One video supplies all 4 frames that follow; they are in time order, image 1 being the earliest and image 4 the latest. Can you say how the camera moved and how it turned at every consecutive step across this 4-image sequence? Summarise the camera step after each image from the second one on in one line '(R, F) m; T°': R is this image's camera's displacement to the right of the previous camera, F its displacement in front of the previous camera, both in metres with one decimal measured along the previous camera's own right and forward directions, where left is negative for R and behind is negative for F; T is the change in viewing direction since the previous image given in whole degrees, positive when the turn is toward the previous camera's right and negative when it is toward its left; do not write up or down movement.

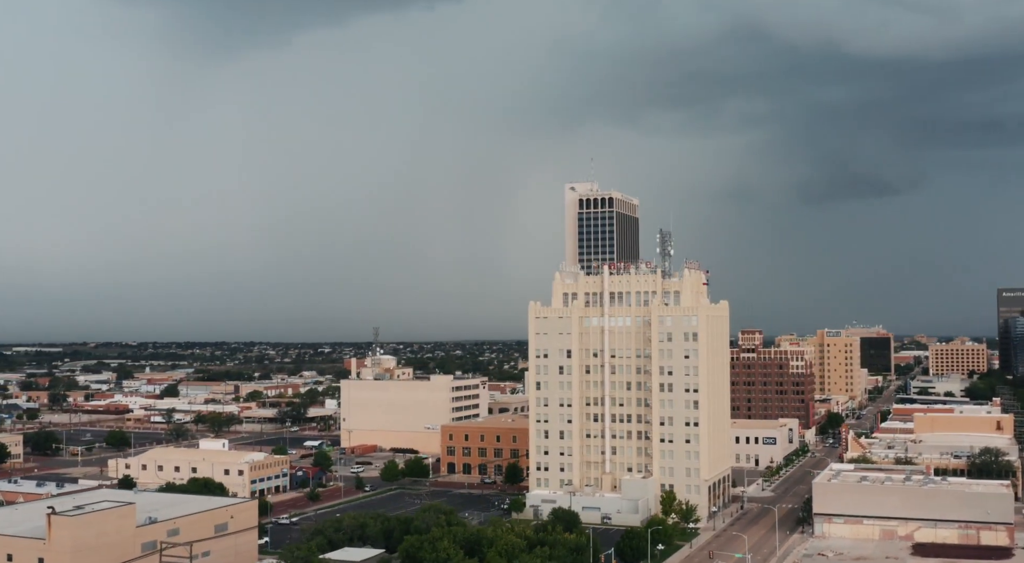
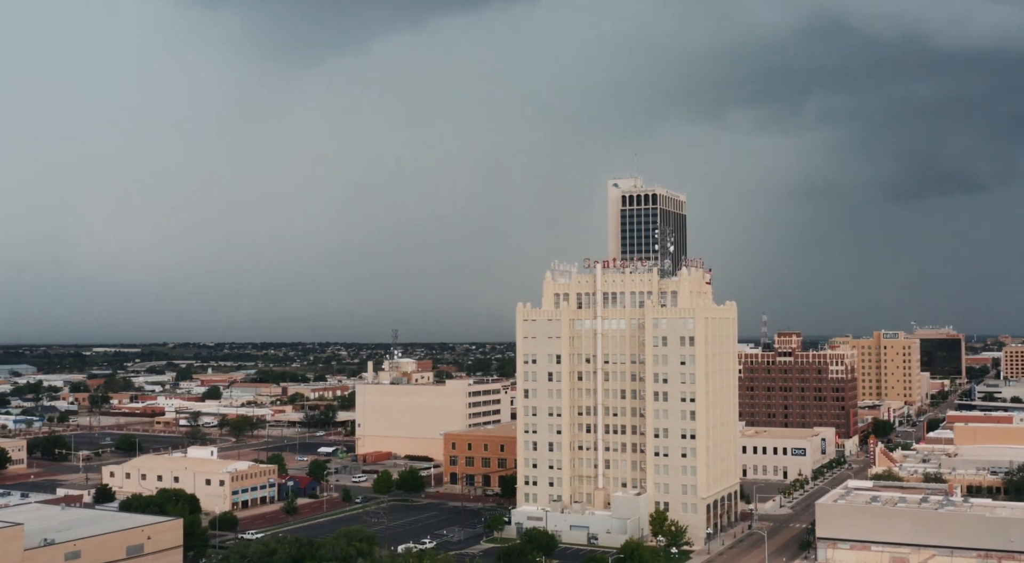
(+11.0, +10.6) m; -4°
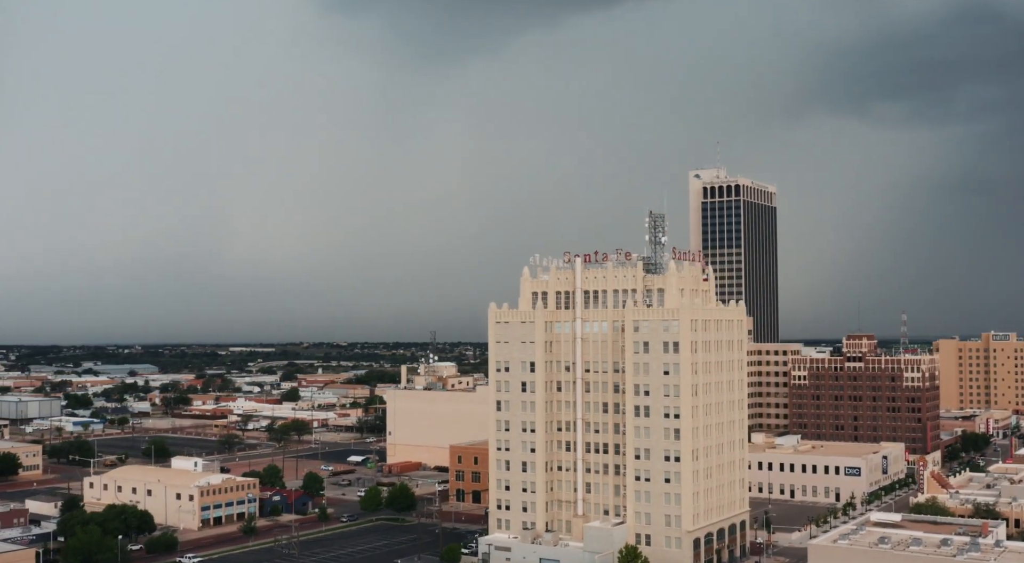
(+17.6, +16.9) m; -7°
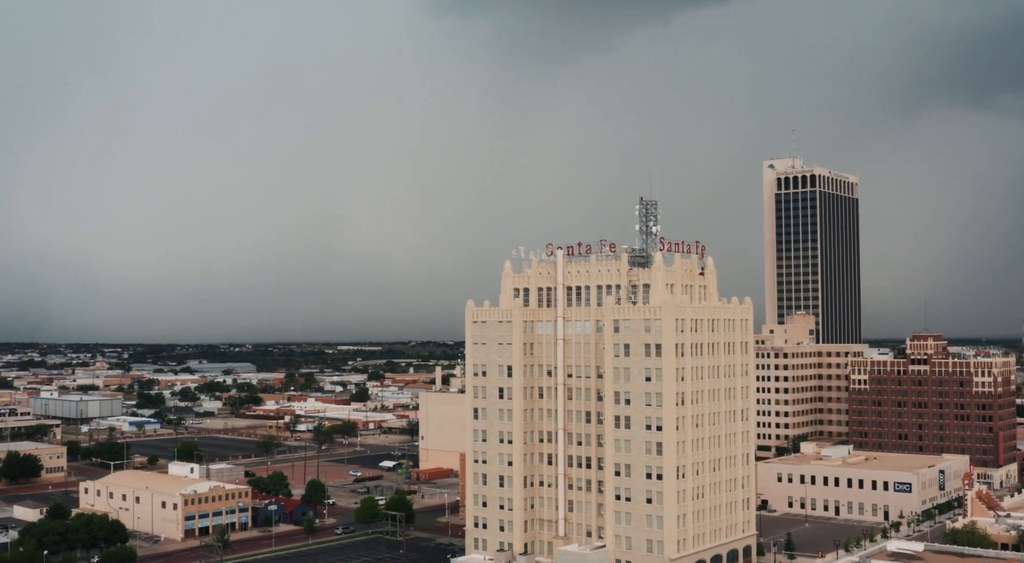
(+12.7, +11.5) m; -6°
